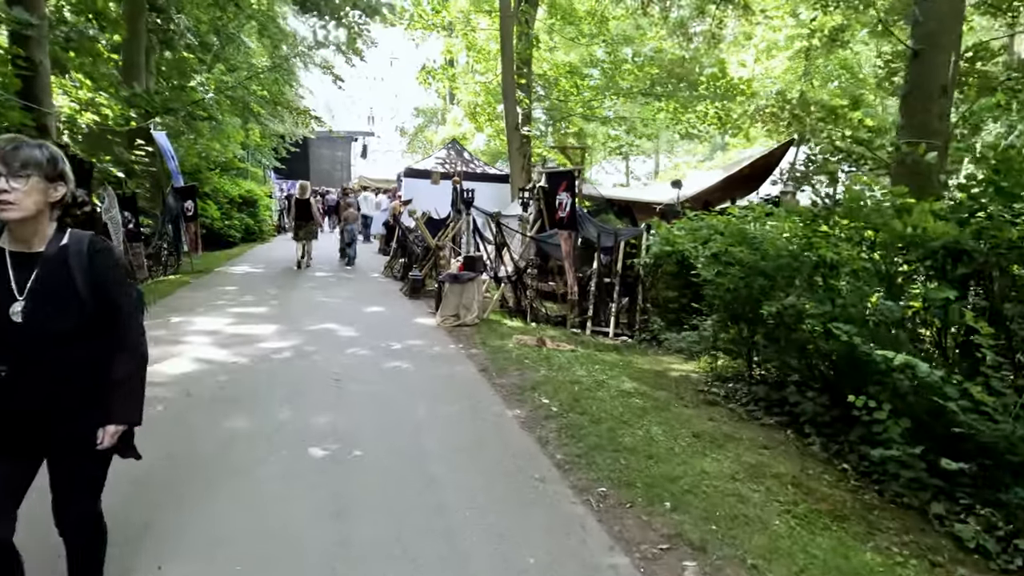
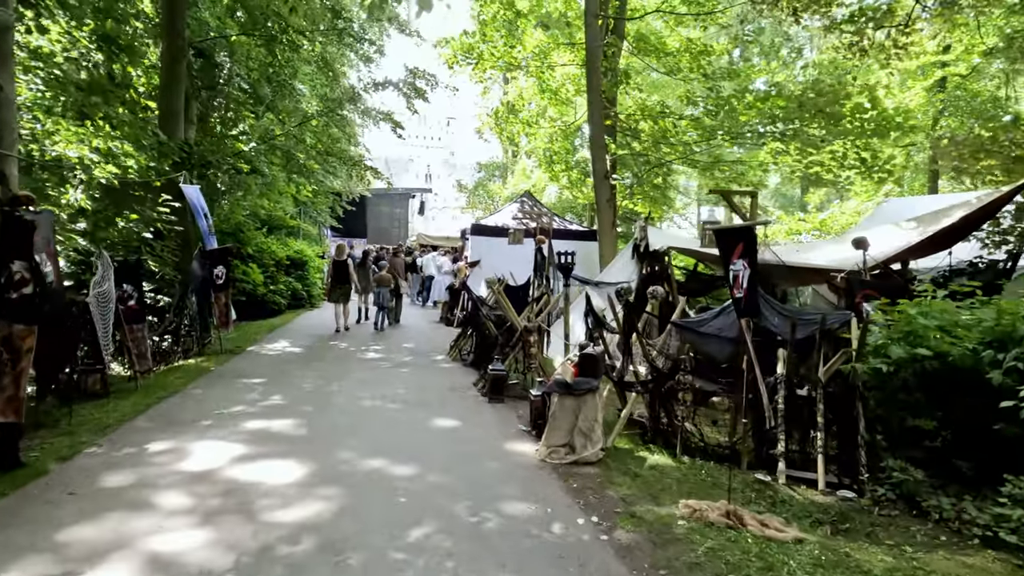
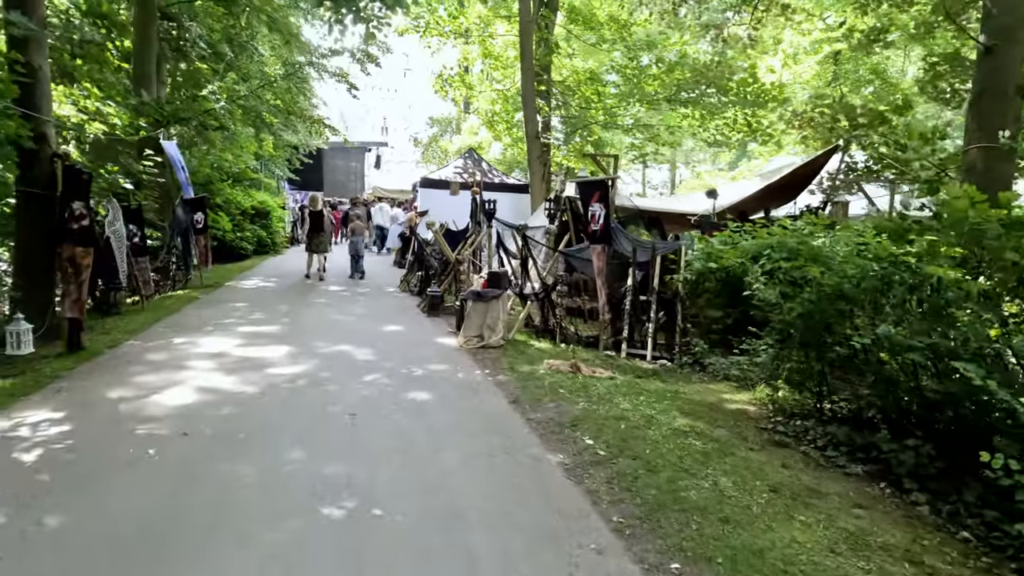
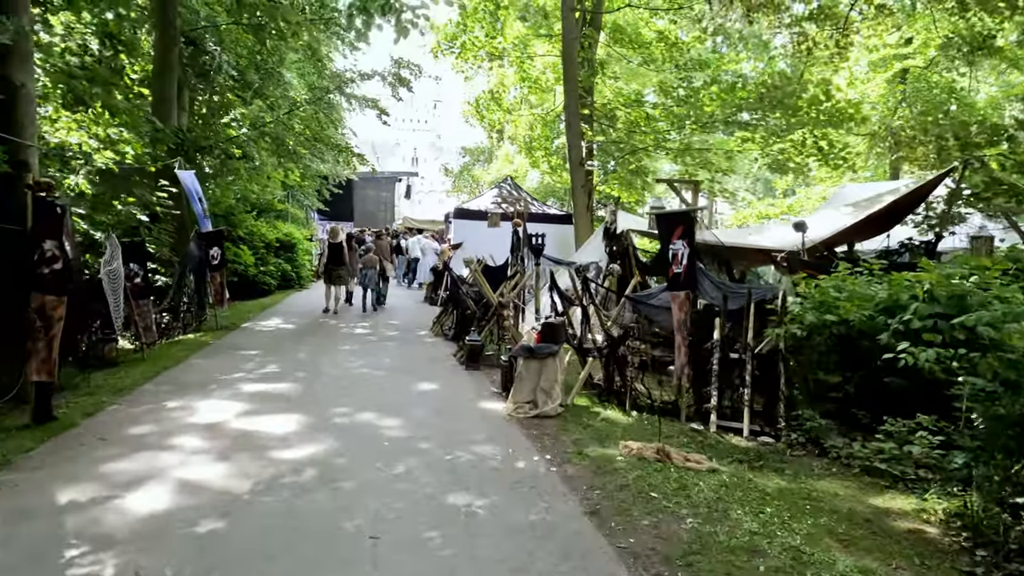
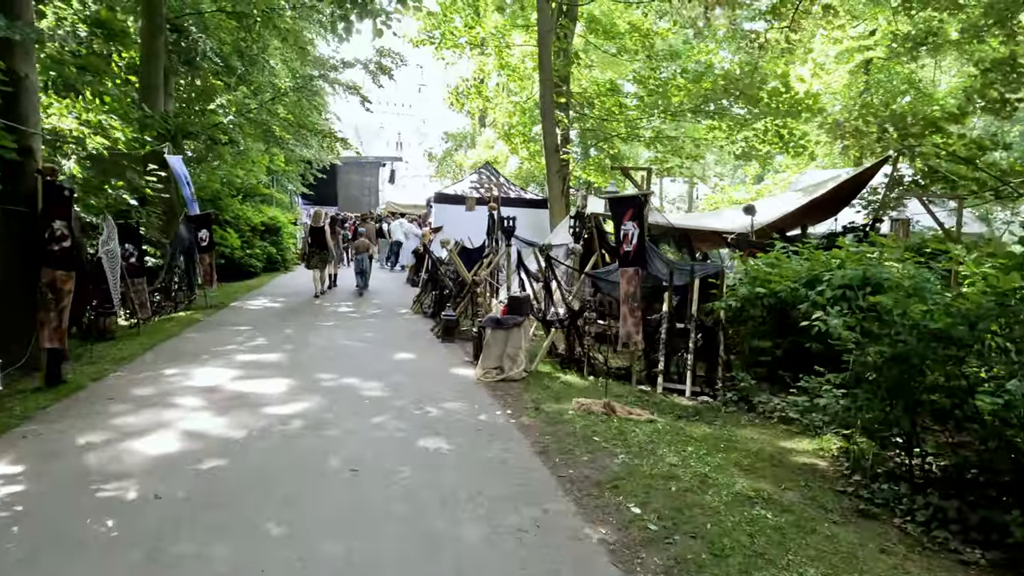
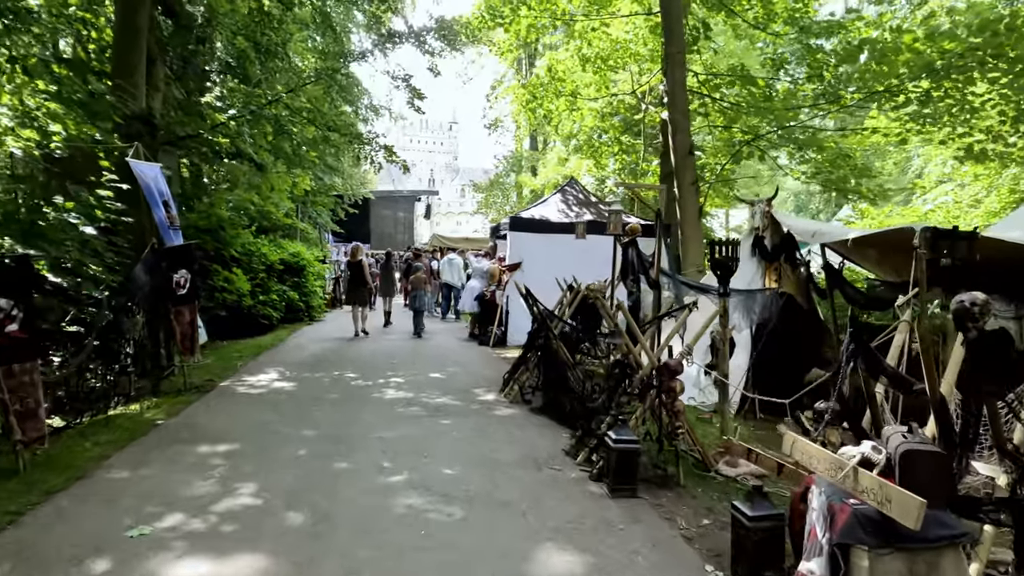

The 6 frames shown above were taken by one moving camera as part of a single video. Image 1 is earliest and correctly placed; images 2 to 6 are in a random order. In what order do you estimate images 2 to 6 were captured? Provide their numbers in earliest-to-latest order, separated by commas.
3, 5, 4, 2, 6
